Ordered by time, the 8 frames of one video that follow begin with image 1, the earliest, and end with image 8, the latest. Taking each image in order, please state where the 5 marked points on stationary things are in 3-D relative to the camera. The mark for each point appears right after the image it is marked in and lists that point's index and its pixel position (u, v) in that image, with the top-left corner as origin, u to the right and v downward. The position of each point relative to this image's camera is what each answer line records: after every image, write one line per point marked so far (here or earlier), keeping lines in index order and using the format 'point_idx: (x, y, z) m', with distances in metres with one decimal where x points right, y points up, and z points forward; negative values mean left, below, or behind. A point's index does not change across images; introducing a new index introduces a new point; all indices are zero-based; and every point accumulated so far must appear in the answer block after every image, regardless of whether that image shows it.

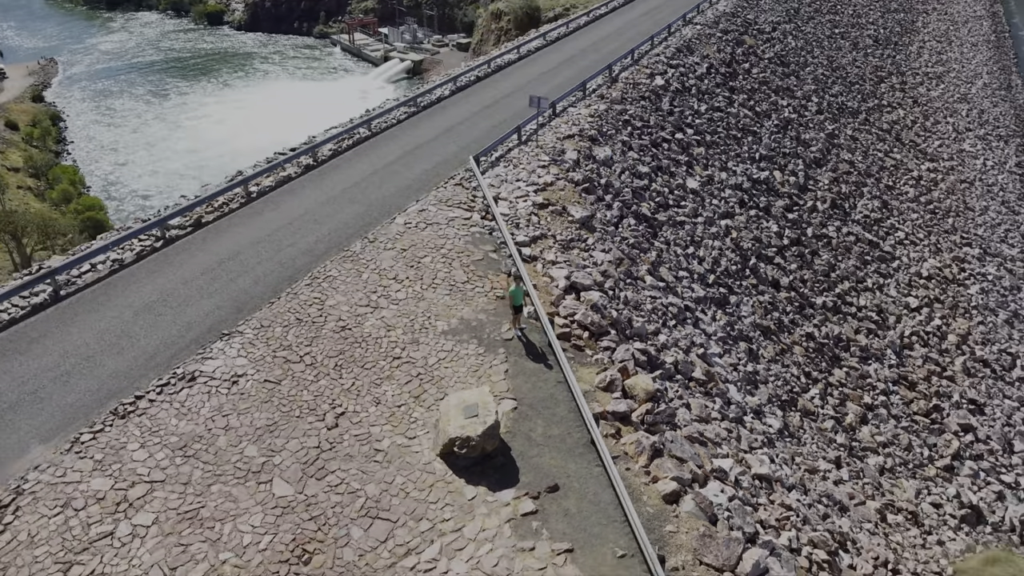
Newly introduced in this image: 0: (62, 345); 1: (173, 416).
0: (-7.8, -1.0, +13.0) m
1: (-5.1, -2.0, +11.5) m
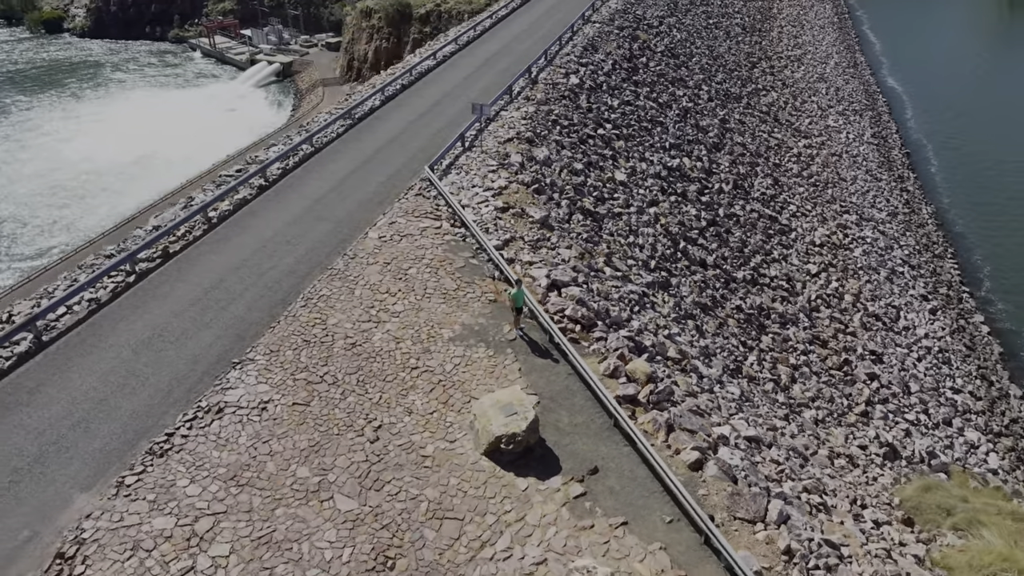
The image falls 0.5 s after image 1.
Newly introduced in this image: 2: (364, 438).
0: (-7.6, -1.8, +12.7) m
1: (-4.6, -2.5, +11.6) m
2: (-2.3, -2.4, +11.8) m
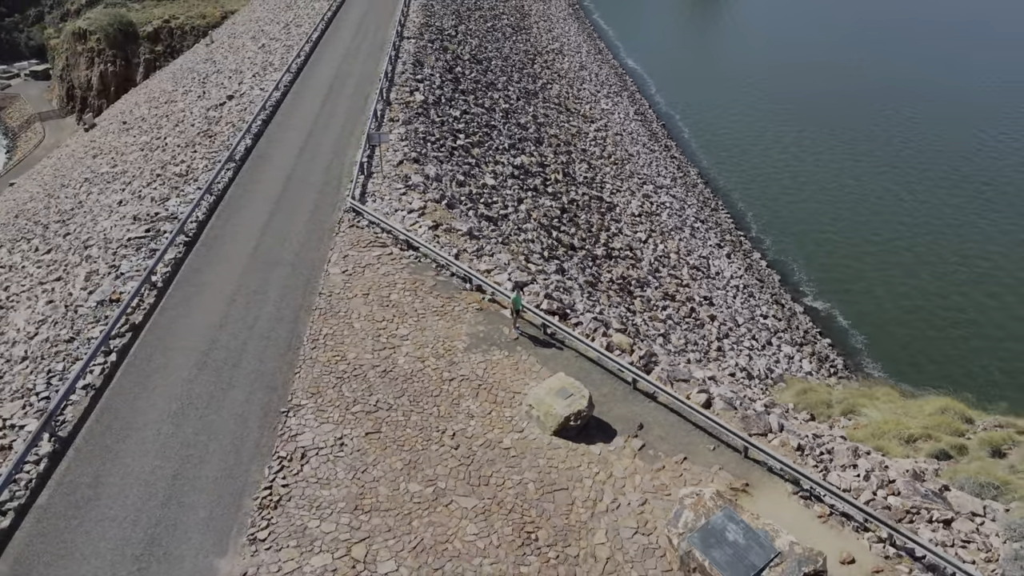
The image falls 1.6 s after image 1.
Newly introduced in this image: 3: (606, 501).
0: (-6.4, -3.2, +12.7) m
1: (-3.2, -3.3, +12.5) m
2: (-1.1, -2.8, +13.4) m
3: (+1.6, -3.5, +12.4) m
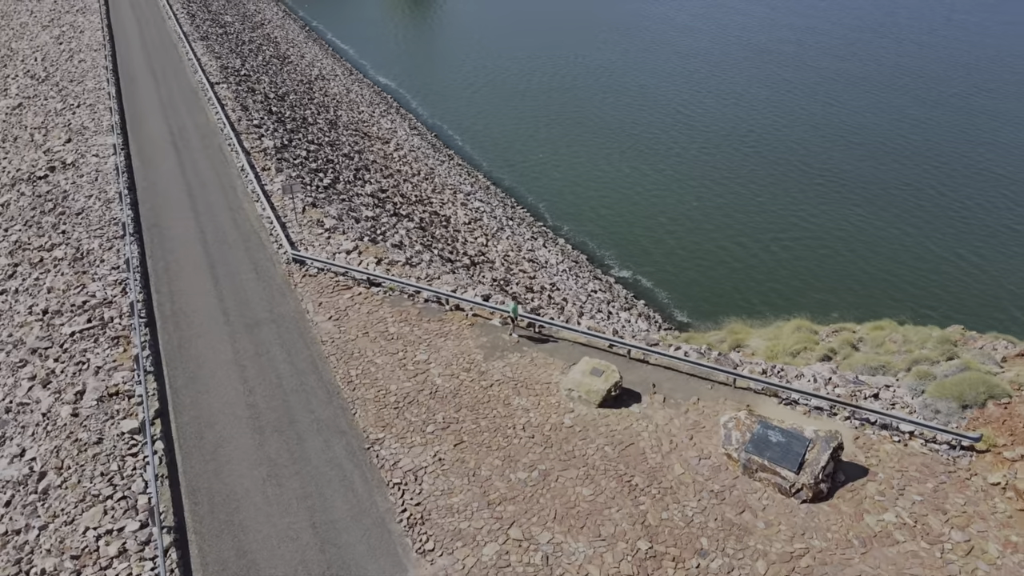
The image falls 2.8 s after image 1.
0: (-4.3, -4.5, +13.4) m
1: (-1.2, -4.0, +14.3) m
2: (+0.3, -3.1, +15.8) m
3: (+3.3, -3.3, +15.7) m
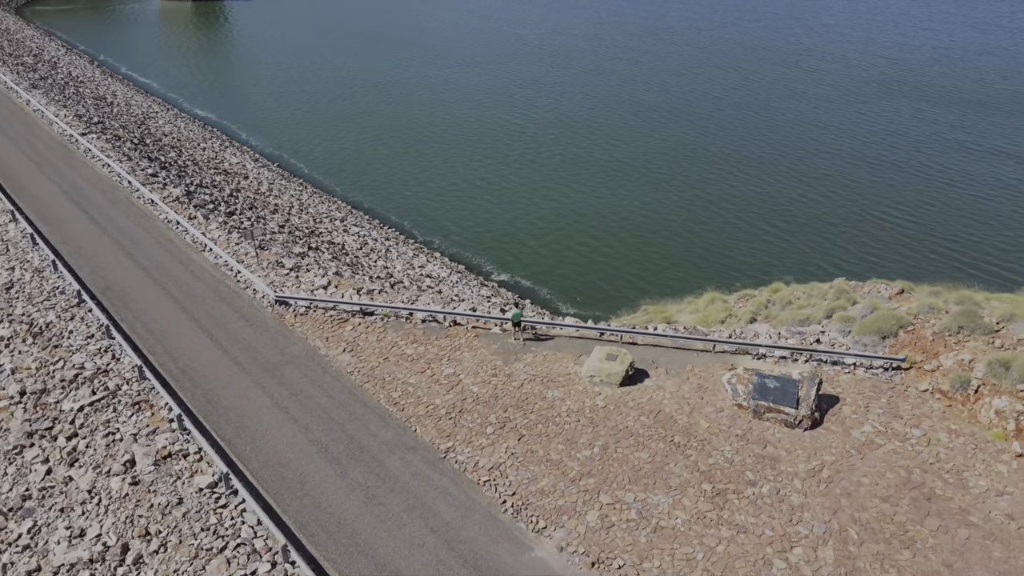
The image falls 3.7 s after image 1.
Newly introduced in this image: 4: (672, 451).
0: (-2.2, -5.1, +14.6) m
1: (+0.5, -4.2, +16.2) m
2: (+1.5, -3.2, +18.0) m
3: (+4.4, -3.0, +18.7) m
4: (+3.7, -3.8, +17.1) m
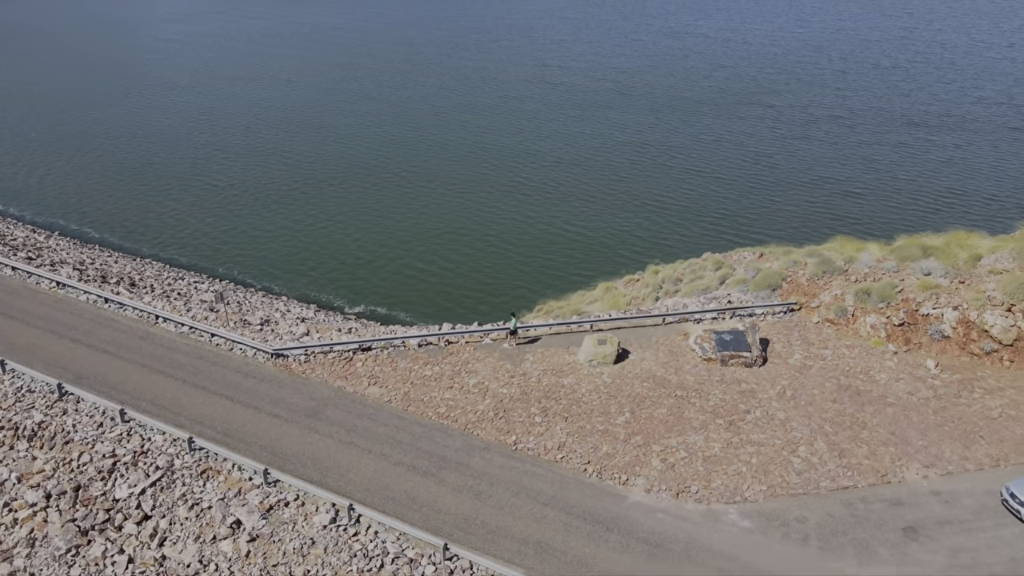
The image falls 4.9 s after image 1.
0: (+0.4, -5.5, +17.2) m
1: (+2.3, -4.2, +19.6) m
2: (+2.4, -3.2, +21.6) m
3: (+4.9, -2.5, +23.1) m
4: (+4.9, -3.4, +21.5) m
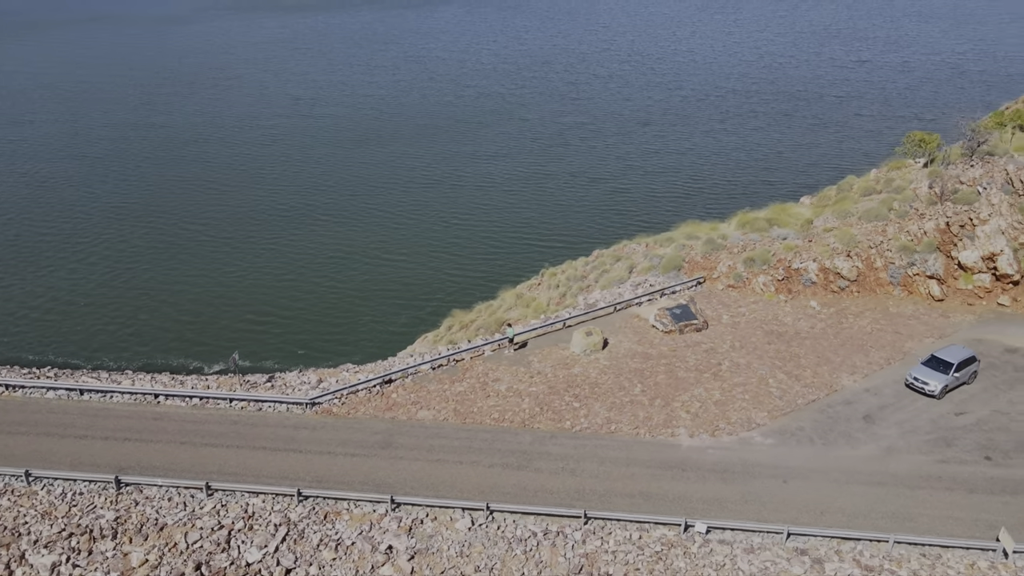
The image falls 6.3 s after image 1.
0: (+3.2, -5.4, +20.9) m
1: (+4.0, -4.1, +23.8) m
2: (+3.3, -3.1, +25.7) m
3: (+5.0, -2.1, +28.0) m
4: (+5.7, -2.9, +26.4) m
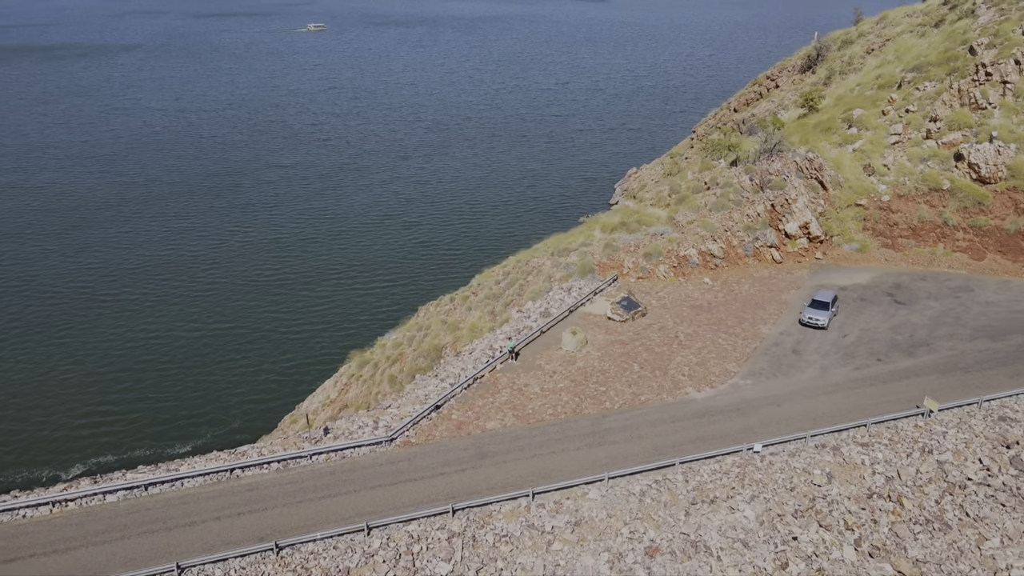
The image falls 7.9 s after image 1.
0: (+6.0, -5.1, +26.4) m
1: (+5.5, -3.9, +29.3) m
2: (+4.0, -3.2, +30.9) m
3: (+4.5, -2.1, +33.6) m
4: (+5.9, -2.6, +32.4) m
